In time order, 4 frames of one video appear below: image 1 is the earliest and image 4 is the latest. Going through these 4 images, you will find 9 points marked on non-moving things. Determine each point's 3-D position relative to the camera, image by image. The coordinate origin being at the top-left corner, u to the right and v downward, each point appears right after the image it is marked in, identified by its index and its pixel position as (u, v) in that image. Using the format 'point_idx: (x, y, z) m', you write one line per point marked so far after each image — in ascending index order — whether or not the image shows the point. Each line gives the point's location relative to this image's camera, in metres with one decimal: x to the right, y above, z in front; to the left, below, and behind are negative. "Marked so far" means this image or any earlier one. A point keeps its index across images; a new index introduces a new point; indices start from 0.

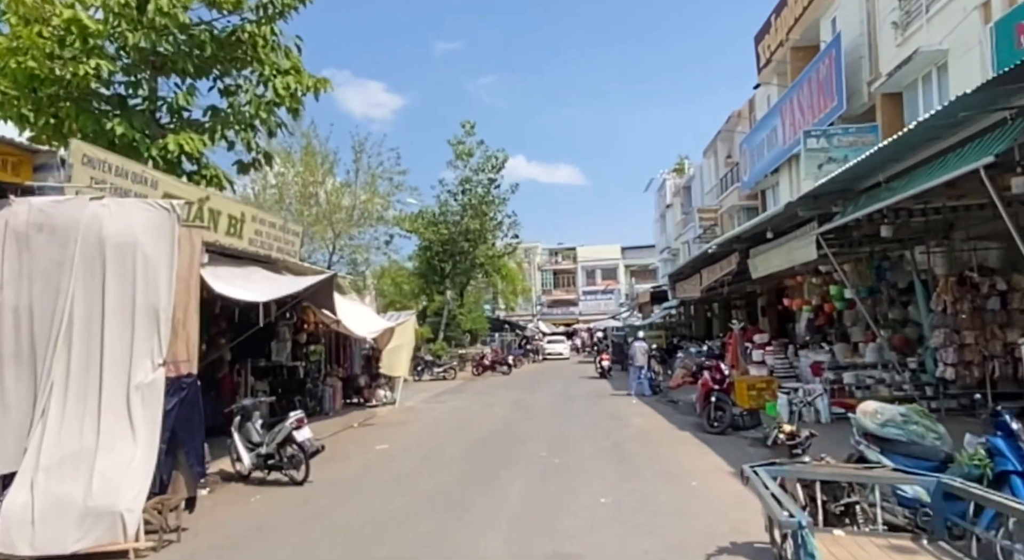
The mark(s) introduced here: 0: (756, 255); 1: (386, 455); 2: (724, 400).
0: (+5.6, +0.6, +16.0) m
1: (-2.0, -2.8, +11.3) m
2: (+3.7, -2.1, +12.3) m
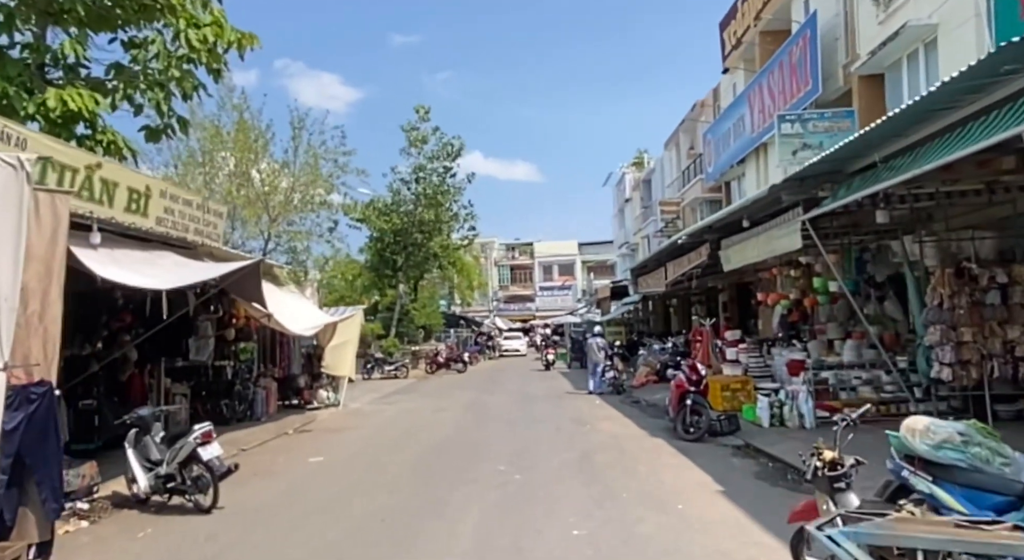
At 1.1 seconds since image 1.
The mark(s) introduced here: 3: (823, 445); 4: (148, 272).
0: (+4.6, +0.7, +14.9) m
1: (-2.7, -2.6, +9.8) m
2: (+3.0, -1.9, +11.1) m
3: (+1.8, -1.0, +4.1) m
4: (-4.4, +0.1, +8.5) m
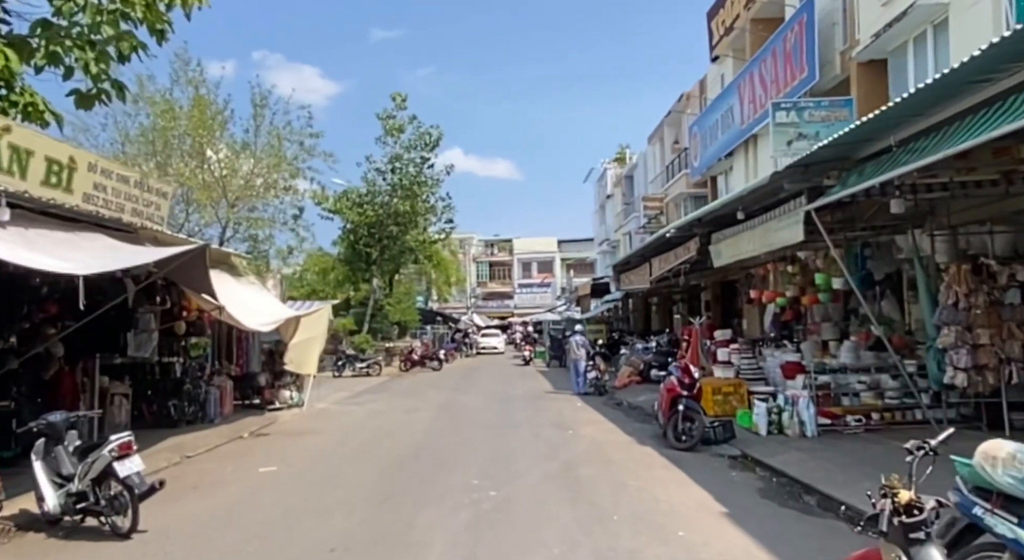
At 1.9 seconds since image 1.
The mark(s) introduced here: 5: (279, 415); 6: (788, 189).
0: (+4.2, +0.8, +14.1) m
1: (-3.0, -2.5, +8.7) m
2: (+2.6, -1.9, +10.2) m
3: (+1.7, -0.9, +3.1) m
4: (-4.7, +0.3, +7.4) m
5: (-5.0, -2.9, +15.1) m
6: (+4.2, +1.4, +10.6) m
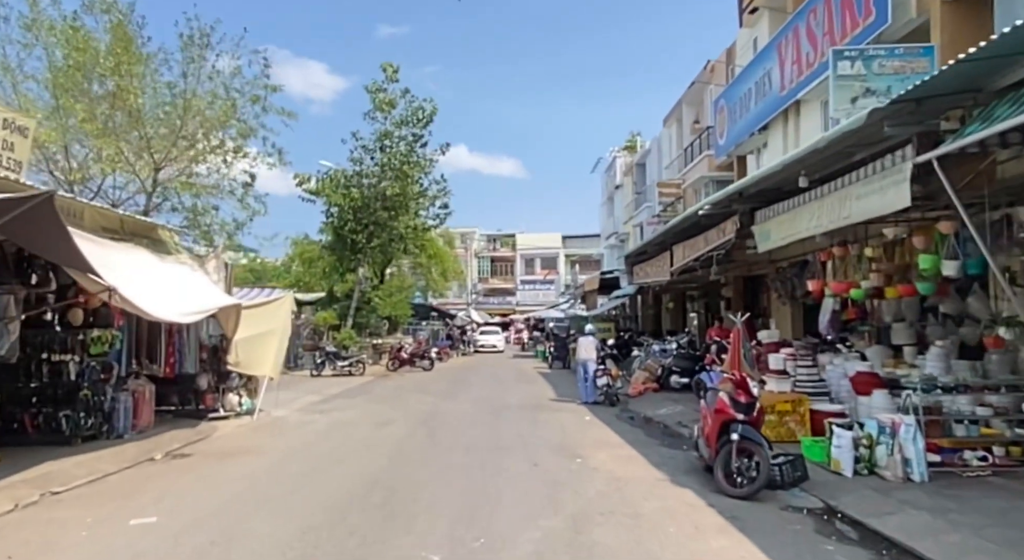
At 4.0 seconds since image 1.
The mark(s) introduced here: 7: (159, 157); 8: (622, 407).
0: (+4.1, +1.0, +11.2) m
1: (-3.1, -2.2, +5.9) m
2: (+2.5, -1.6, +7.3) m
3: (+1.5, -0.7, +0.2) m
4: (-4.8, +0.6, +4.6) m
5: (-5.1, -2.6, +12.3) m
6: (+4.1, +1.6, +7.8) m
7: (-8.5, +2.9, +18.7) m
8: (+2.4, -2.7, +15.2) m
